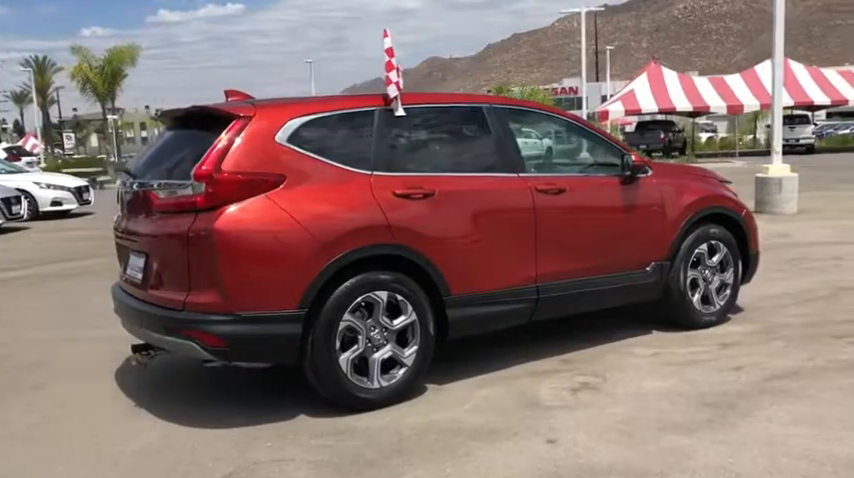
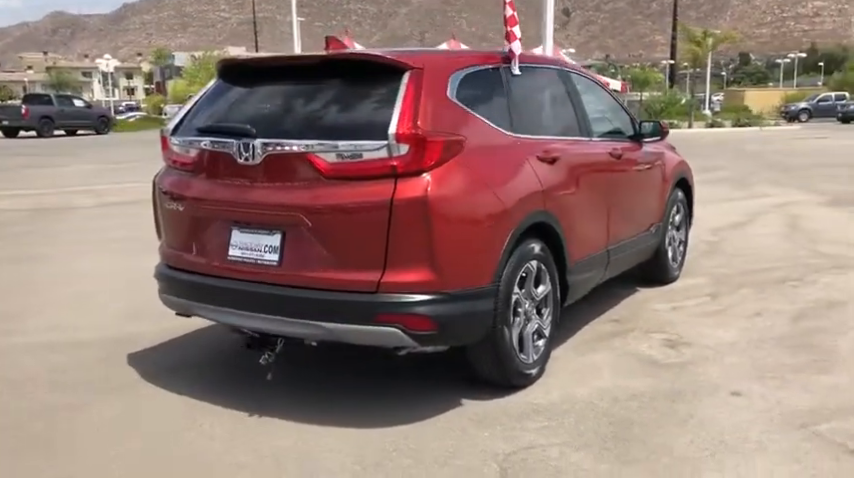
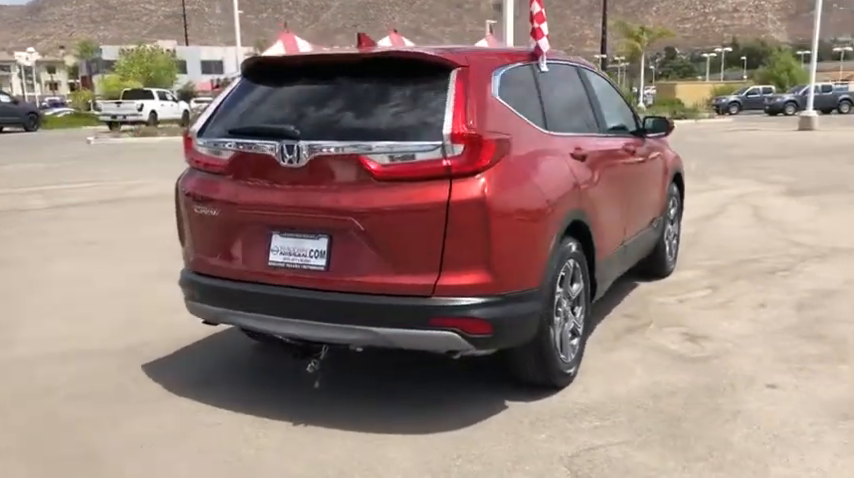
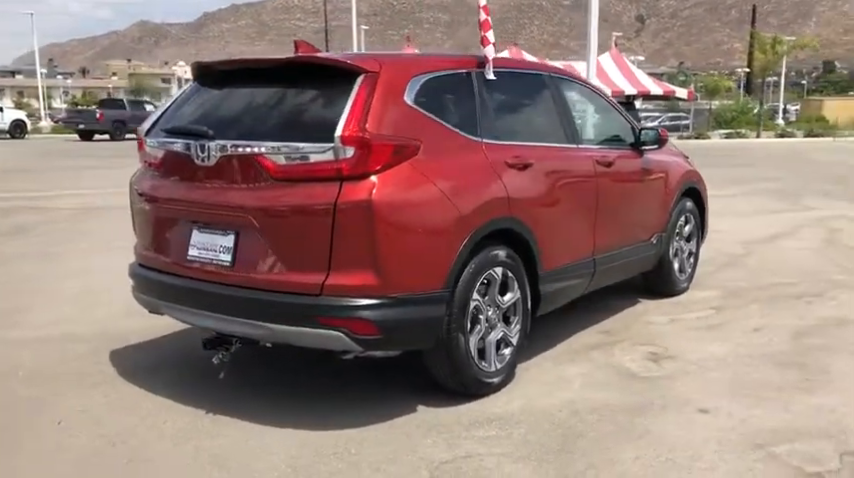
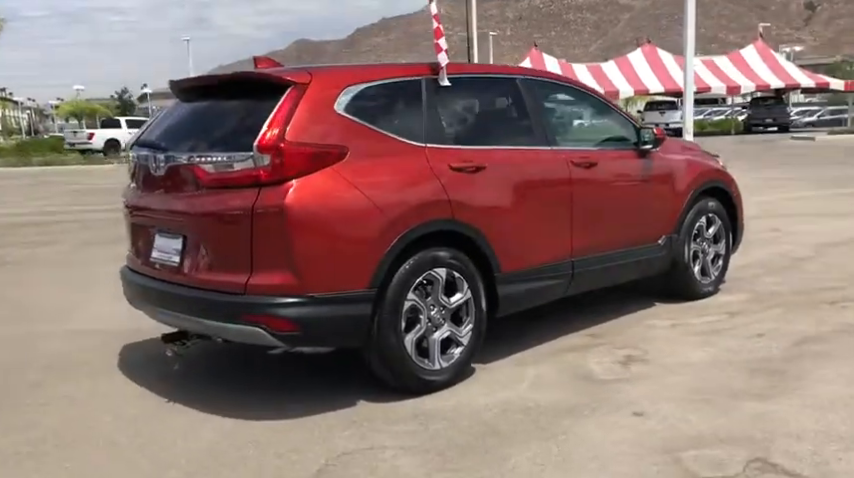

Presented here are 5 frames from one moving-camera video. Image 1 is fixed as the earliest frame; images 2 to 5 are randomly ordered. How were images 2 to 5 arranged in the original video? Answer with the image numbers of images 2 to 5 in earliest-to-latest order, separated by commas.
5, 4, 2, 3
